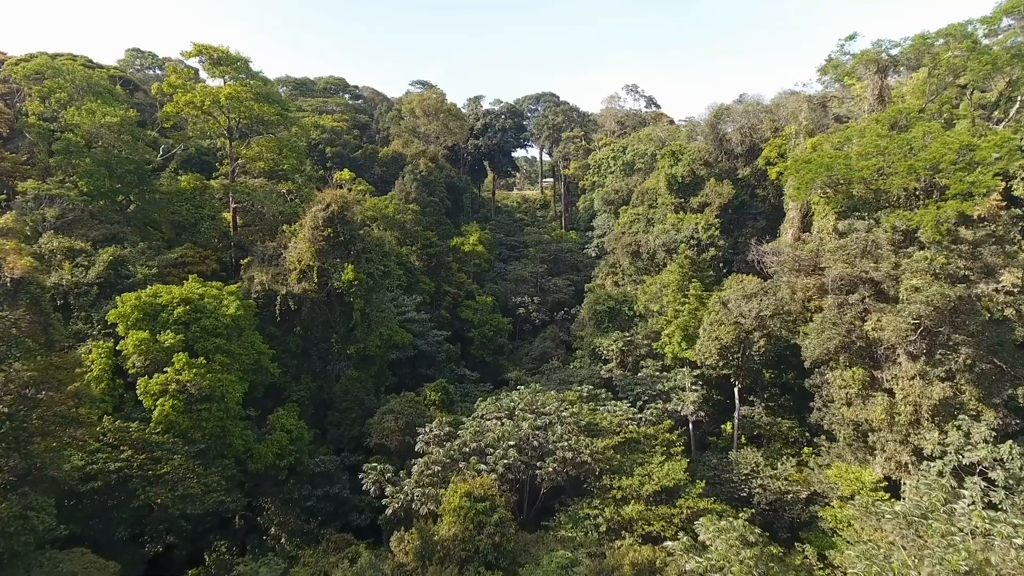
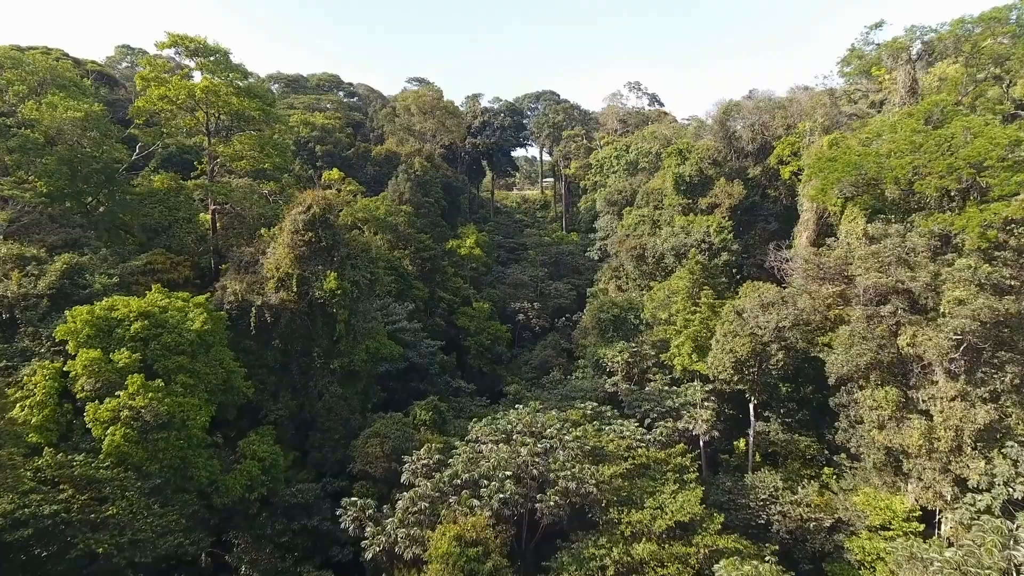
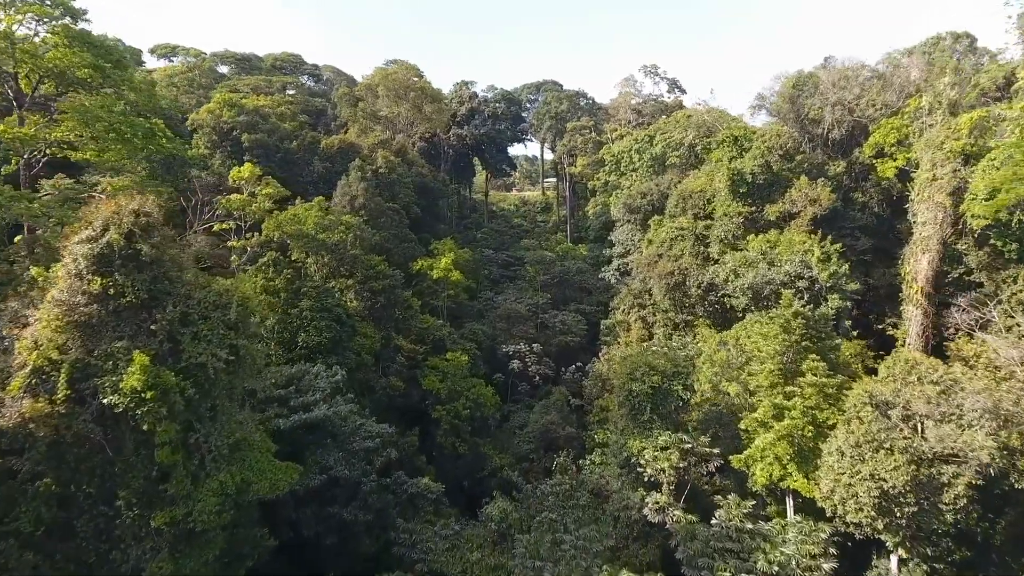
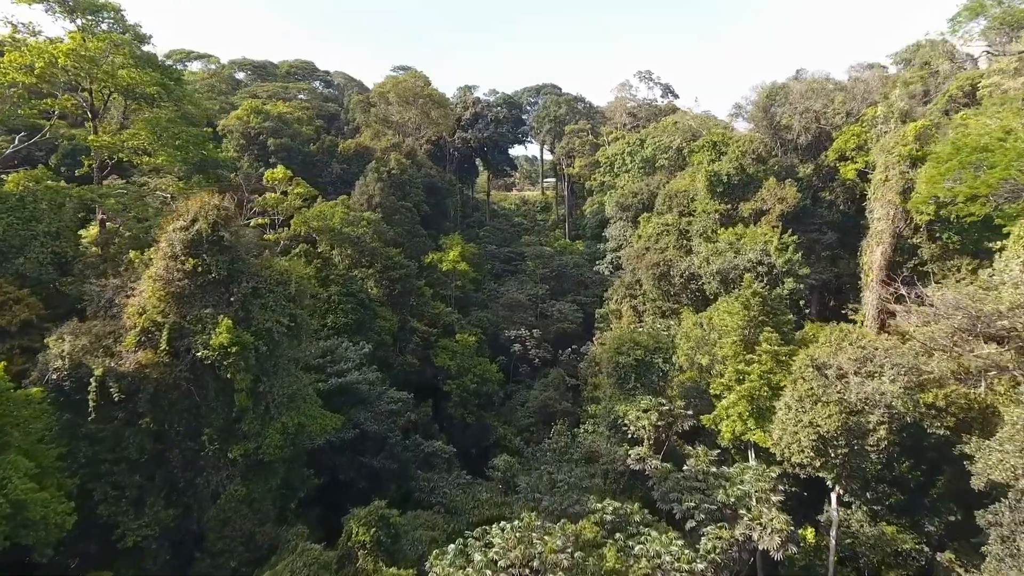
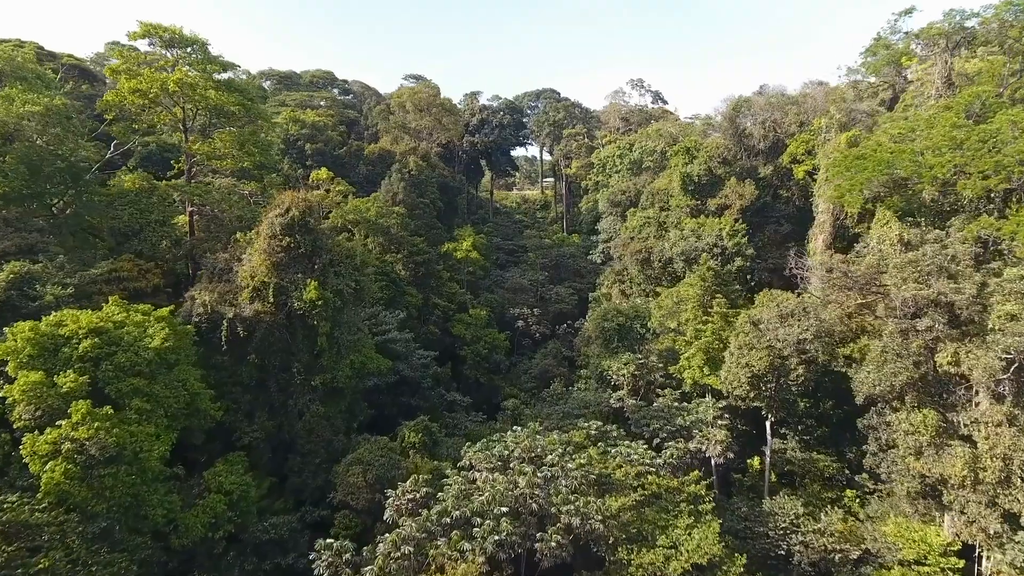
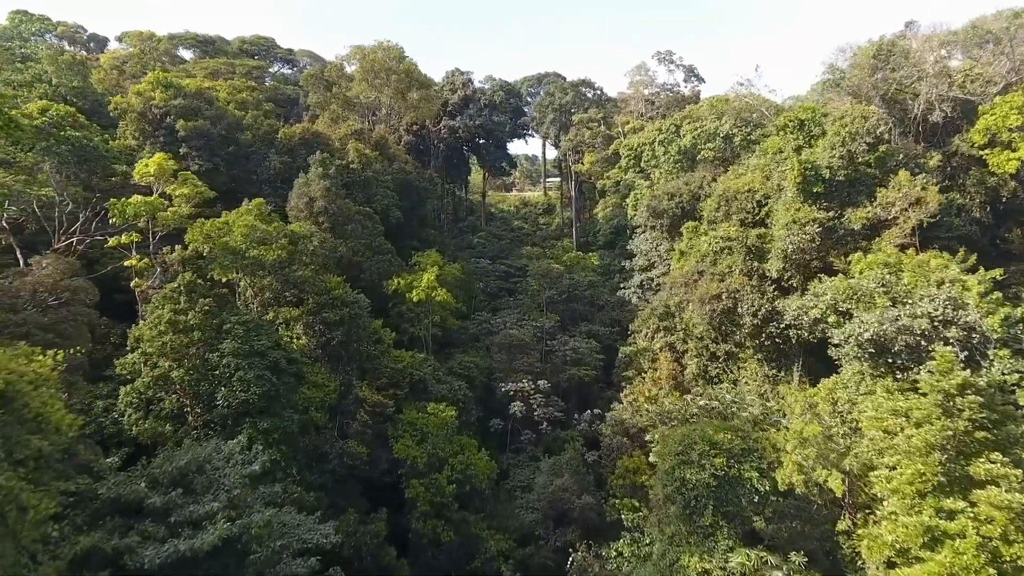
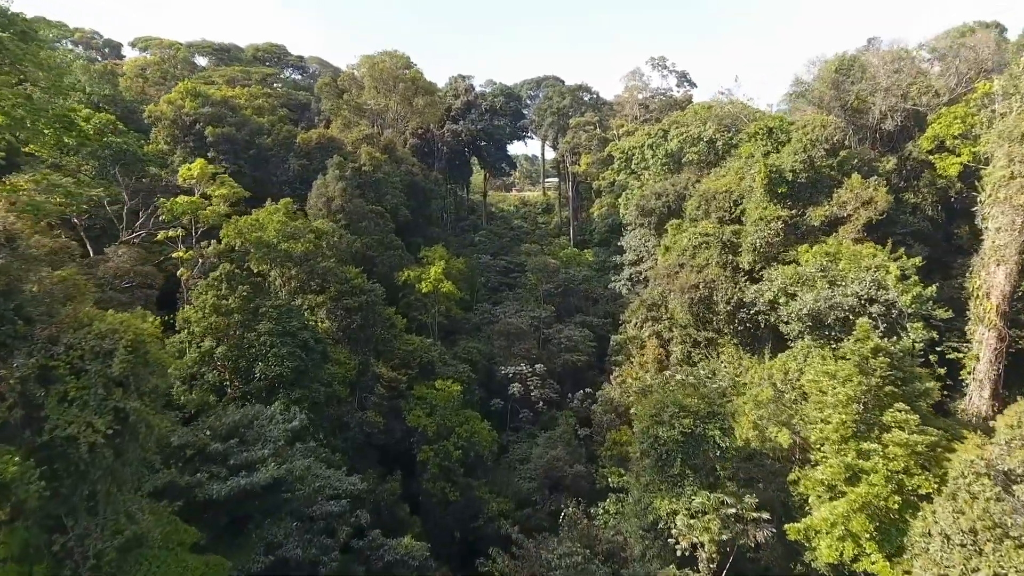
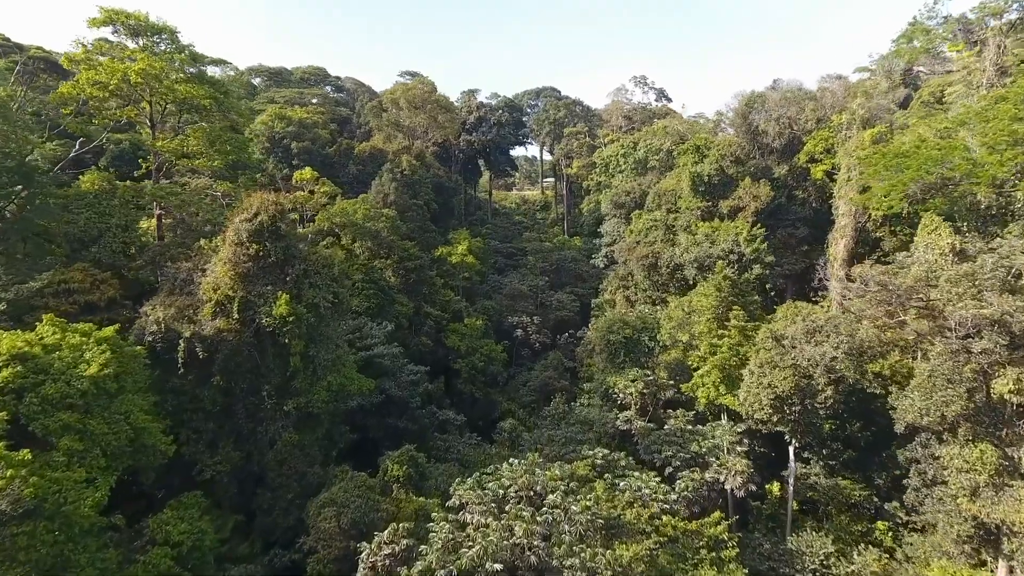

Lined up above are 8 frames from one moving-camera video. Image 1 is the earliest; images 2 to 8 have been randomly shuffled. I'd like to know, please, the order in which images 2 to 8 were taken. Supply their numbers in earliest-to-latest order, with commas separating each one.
2, 5, 8, 4, 3, 7, 6
